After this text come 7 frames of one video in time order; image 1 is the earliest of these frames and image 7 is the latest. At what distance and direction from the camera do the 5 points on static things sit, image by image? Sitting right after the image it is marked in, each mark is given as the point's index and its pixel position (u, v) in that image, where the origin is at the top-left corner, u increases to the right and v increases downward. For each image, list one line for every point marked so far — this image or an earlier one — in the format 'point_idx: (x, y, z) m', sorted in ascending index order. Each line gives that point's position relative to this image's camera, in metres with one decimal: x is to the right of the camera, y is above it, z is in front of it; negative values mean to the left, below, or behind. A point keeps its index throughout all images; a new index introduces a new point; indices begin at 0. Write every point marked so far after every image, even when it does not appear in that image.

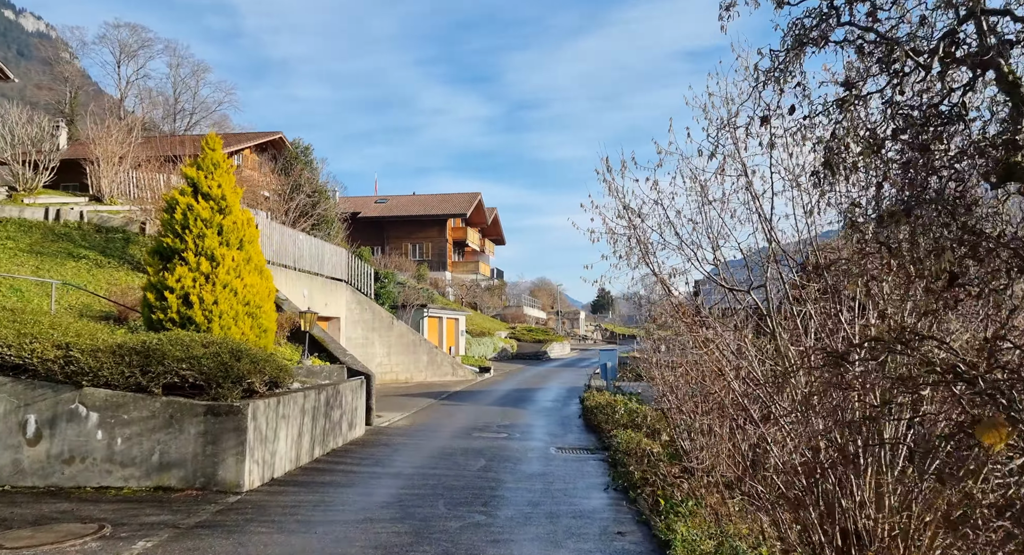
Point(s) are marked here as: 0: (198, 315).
0: (-3.9, -0.5, +9.8) m
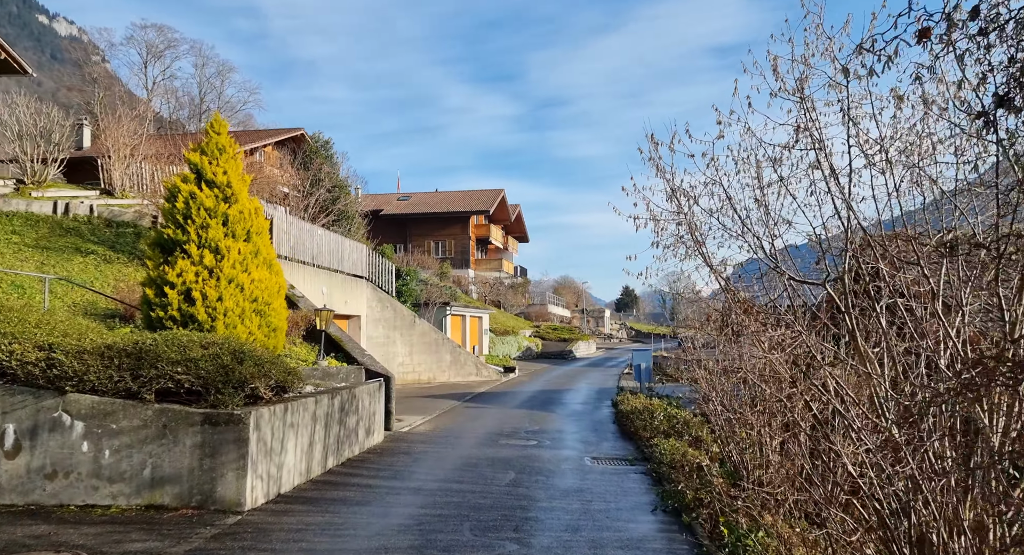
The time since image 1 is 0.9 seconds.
0: (-3.5, -0.4, +9.0) m
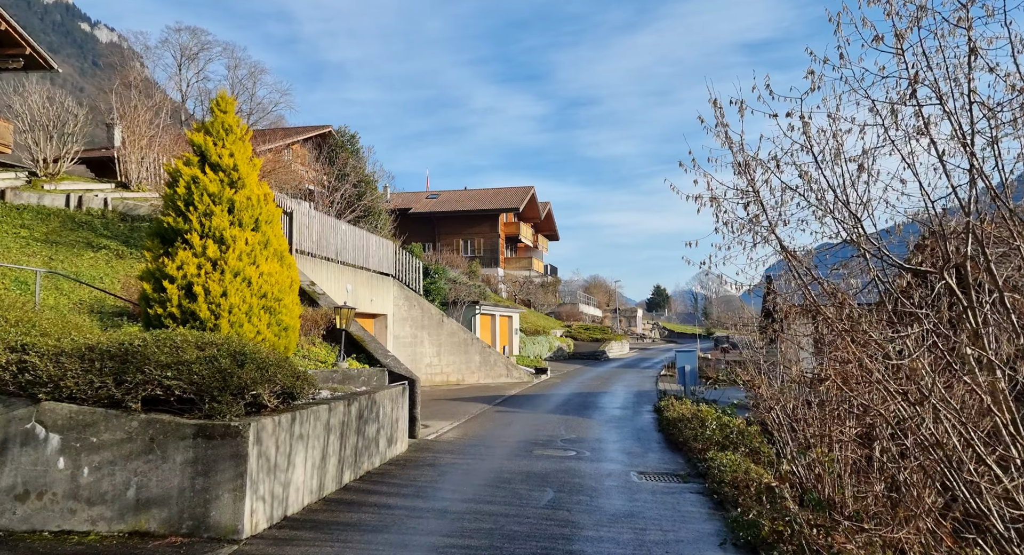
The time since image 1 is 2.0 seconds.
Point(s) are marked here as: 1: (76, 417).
0: (-3.2, -0.3, +8.1) m
1: (-3.3, -1.1, +6.0) m
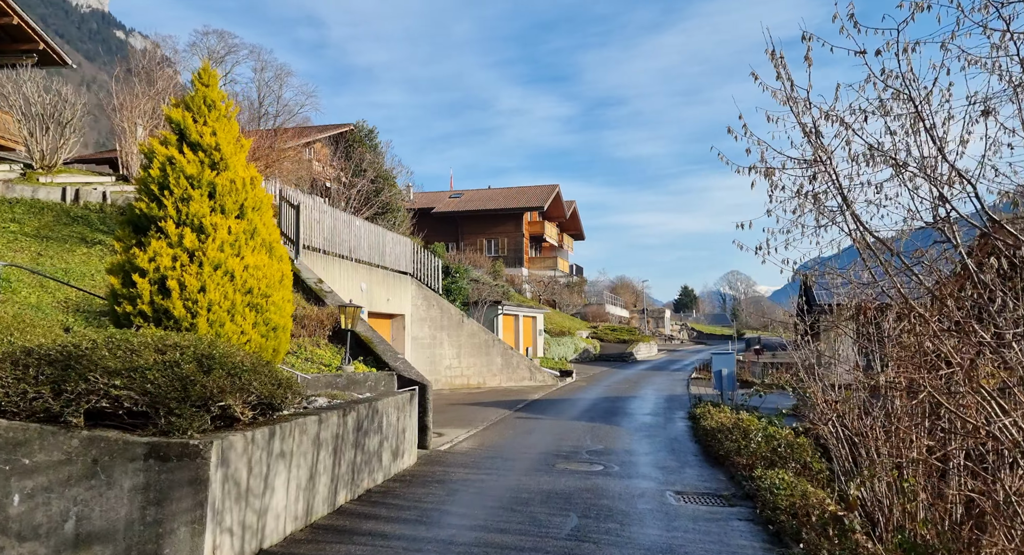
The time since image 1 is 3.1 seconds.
0: (-3.0, -0.3, +7.1) m
1: (-3.2, -1.0, +5.0) m
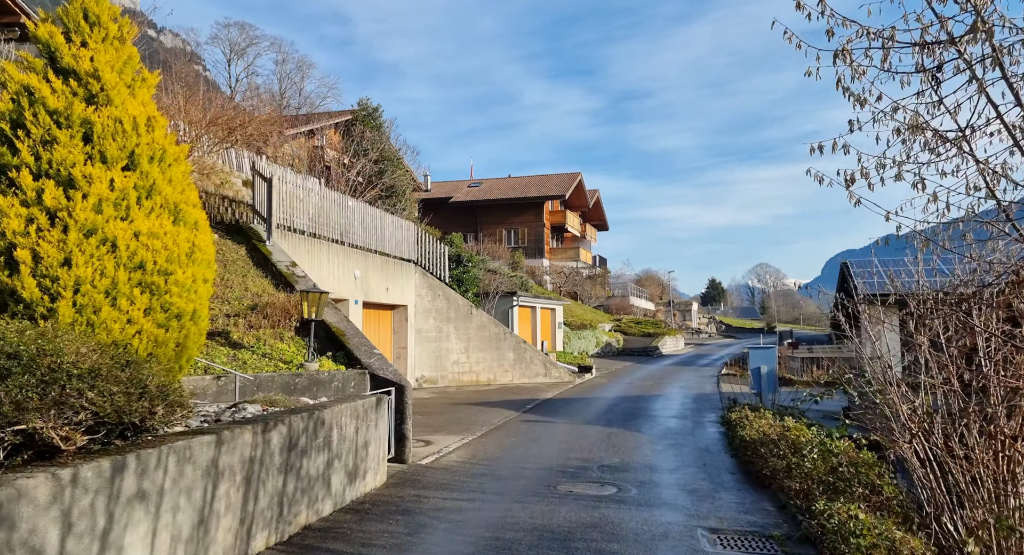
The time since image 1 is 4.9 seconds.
0: (-3.2, -0.1, +5.2) m
1: (-3.5, -0.8, +3.2) m
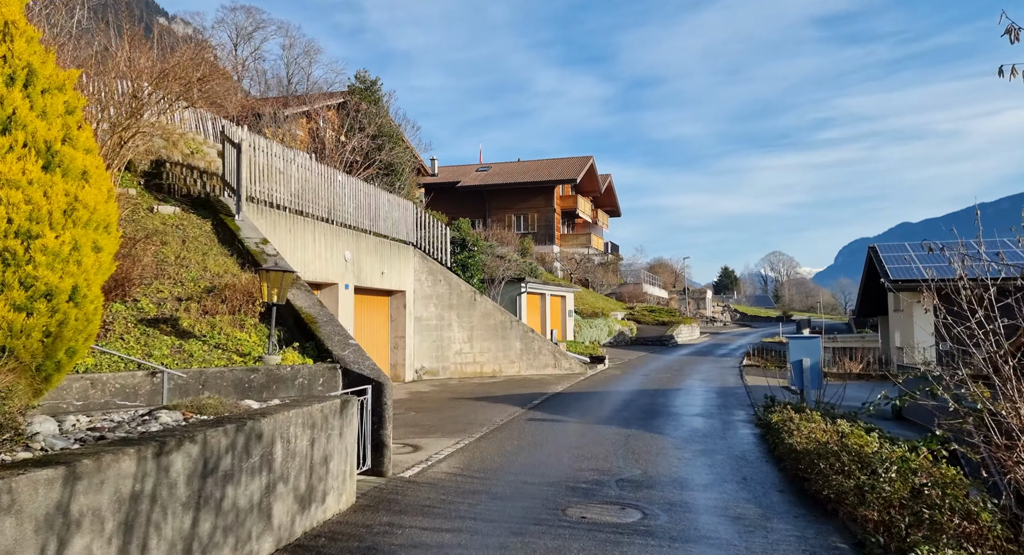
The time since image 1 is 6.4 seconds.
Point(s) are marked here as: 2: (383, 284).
0: (-3.2, +0.1, +3.6) m
1: (-3.6, -0.6, +1.6) m
2: (-2.9, -0.1, +17.7) m
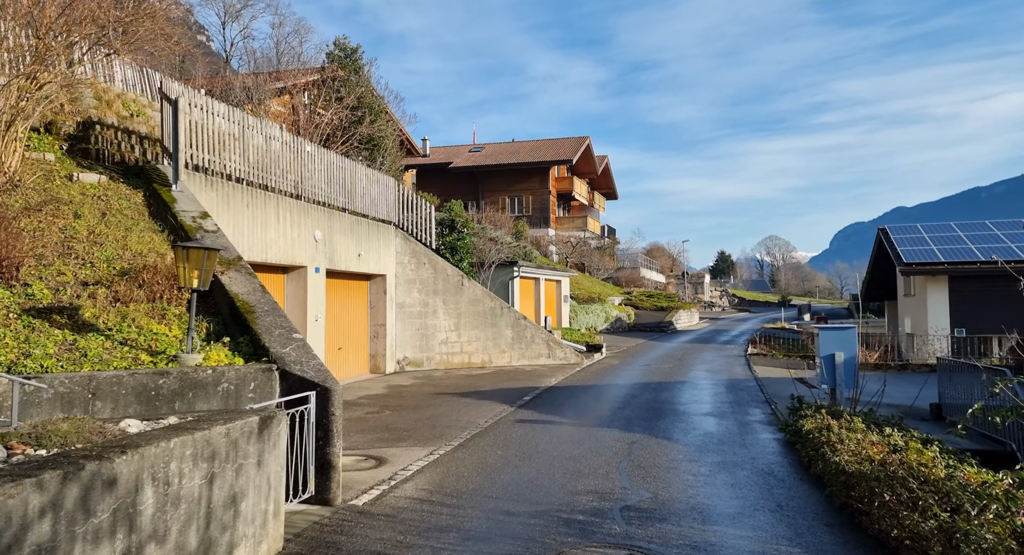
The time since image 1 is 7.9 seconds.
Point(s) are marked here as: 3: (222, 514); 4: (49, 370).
0: (-3.4, +0.2, +2.0) m
1: (-3.7, -0.6, 0.0) m
2: (-3.1, +0.2, +16.1) m
3: (-1.6, -1.3, +4.4) m
4: (-3.3, -0.7, +5.7) m
